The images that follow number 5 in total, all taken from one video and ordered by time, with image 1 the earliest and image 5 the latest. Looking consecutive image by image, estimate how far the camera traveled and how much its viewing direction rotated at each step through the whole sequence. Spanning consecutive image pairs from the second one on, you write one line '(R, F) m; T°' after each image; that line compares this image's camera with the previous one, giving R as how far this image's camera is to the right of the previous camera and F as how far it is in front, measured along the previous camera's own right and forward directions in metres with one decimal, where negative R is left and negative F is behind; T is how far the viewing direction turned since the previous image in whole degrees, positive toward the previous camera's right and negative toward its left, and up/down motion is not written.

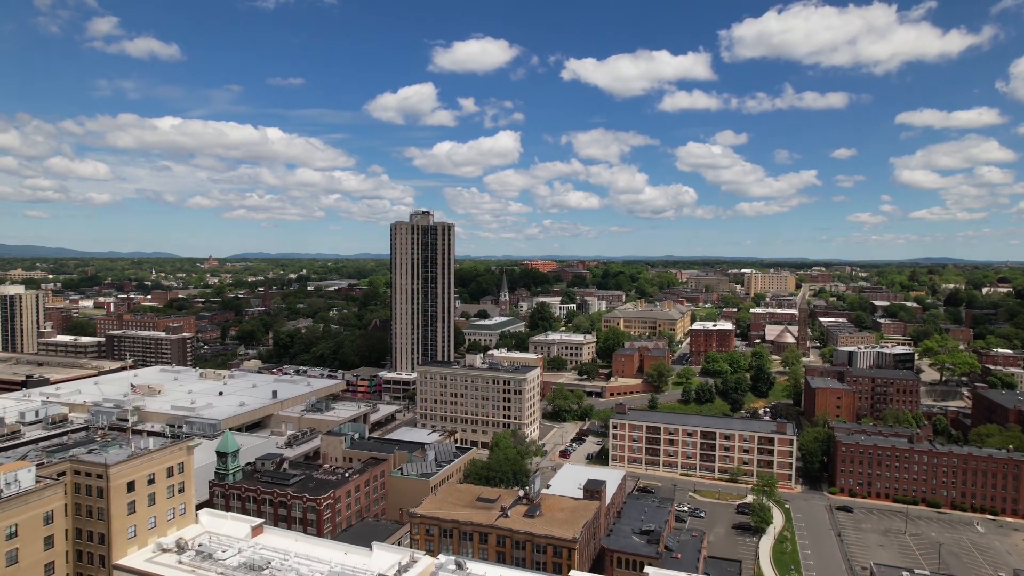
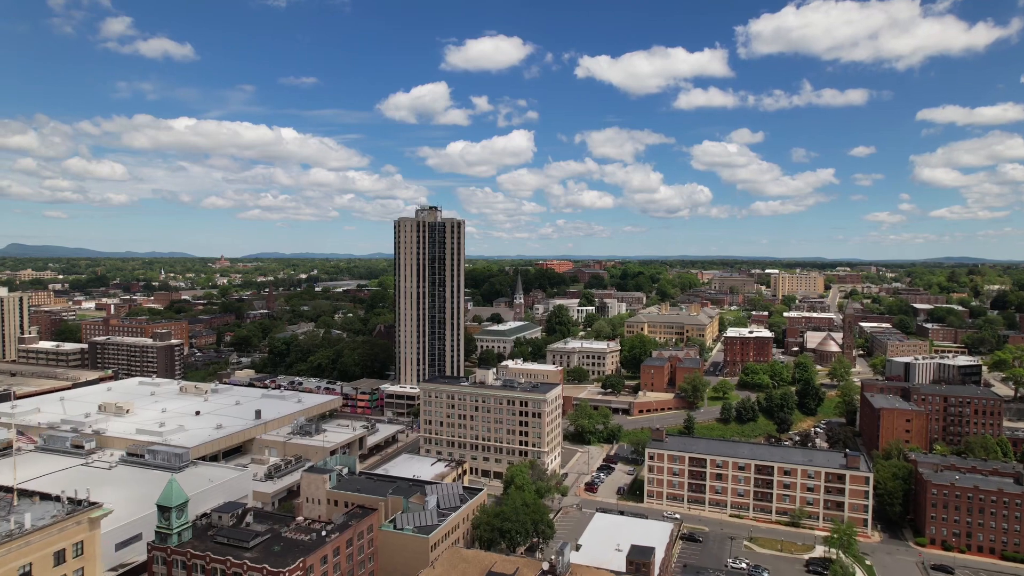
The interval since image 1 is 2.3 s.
(-0.4, +9.8) m; -1°
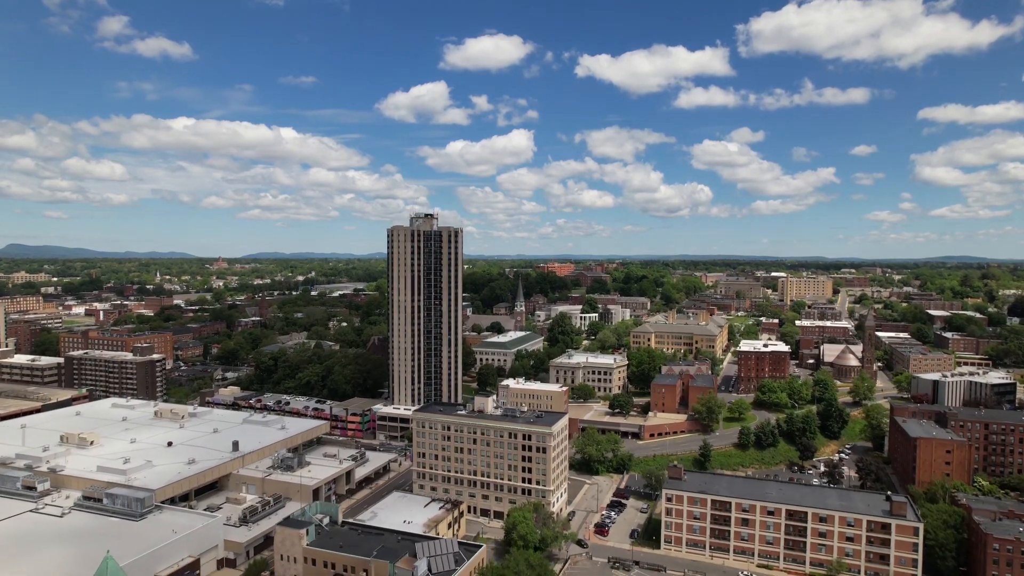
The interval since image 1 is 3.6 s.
(-0.1, +5.8) m; 0°
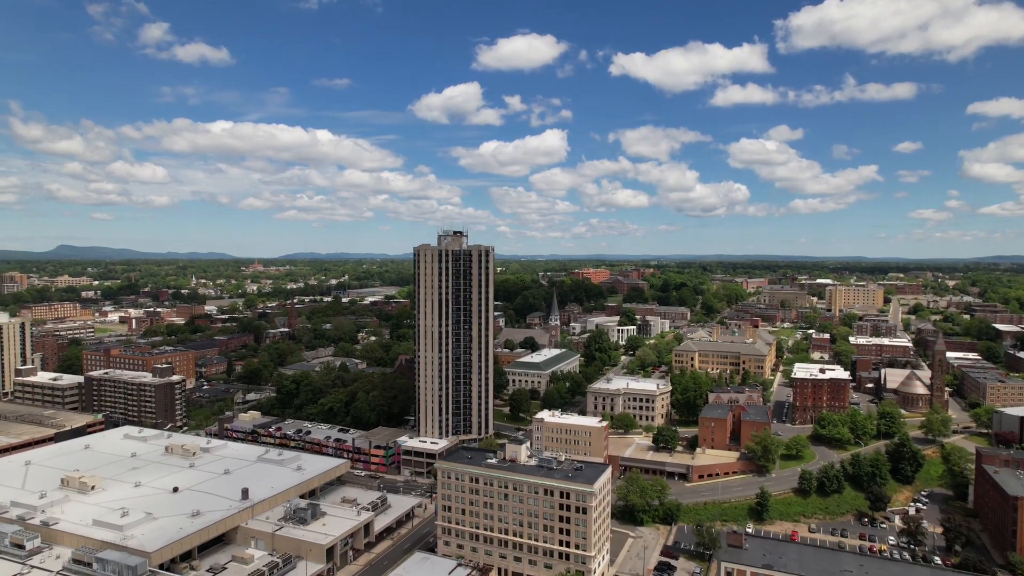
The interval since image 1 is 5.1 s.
(-0.2, +6.2) m; -3°
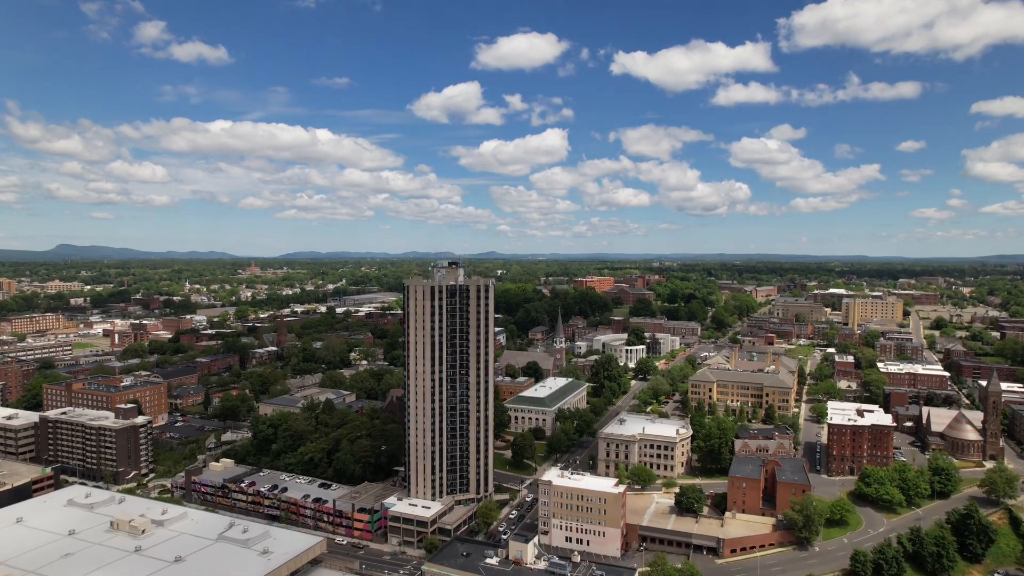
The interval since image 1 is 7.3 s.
(-0.3, +9.6) m; 0°
